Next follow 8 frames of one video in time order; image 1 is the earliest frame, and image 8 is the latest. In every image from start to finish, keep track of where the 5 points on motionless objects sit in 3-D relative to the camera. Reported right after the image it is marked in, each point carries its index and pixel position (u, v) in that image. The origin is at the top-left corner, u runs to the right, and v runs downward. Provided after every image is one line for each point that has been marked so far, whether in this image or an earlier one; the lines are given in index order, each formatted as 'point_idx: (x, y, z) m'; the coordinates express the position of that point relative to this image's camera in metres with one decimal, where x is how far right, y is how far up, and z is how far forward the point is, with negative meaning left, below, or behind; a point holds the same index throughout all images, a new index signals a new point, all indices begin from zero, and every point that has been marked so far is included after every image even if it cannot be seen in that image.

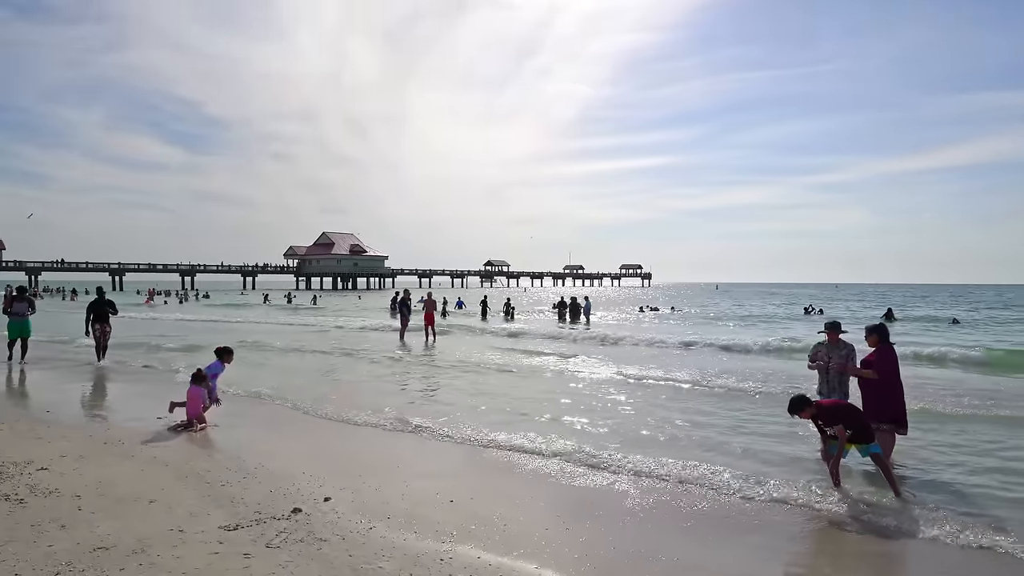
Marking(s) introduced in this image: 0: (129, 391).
0: (-5.4, -1.5, +8.9) m
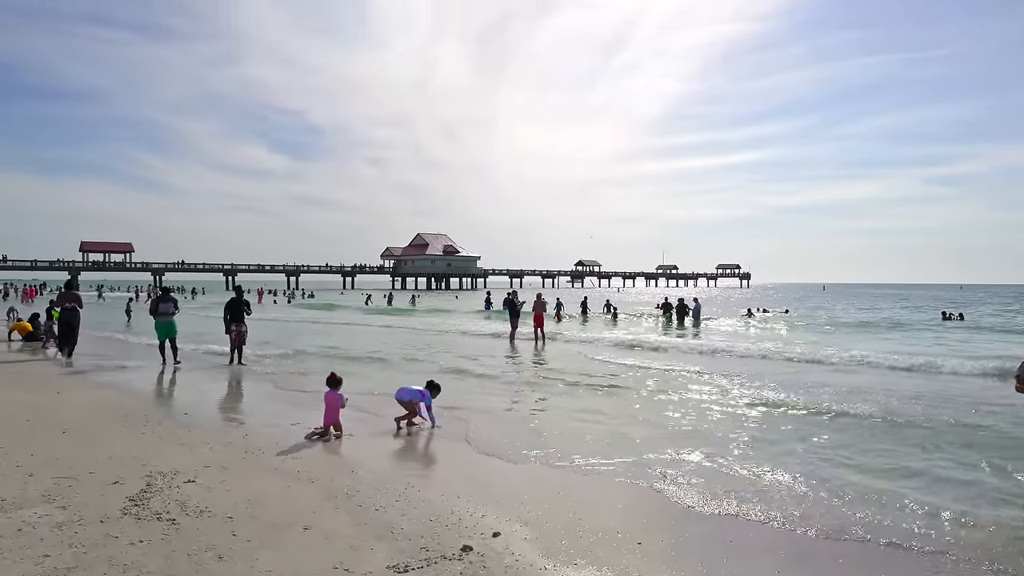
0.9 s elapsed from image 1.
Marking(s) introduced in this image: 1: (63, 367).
0: (-3.5, -1.5, +8.8) m
1: (-7.6, -1.3, +10.8) m
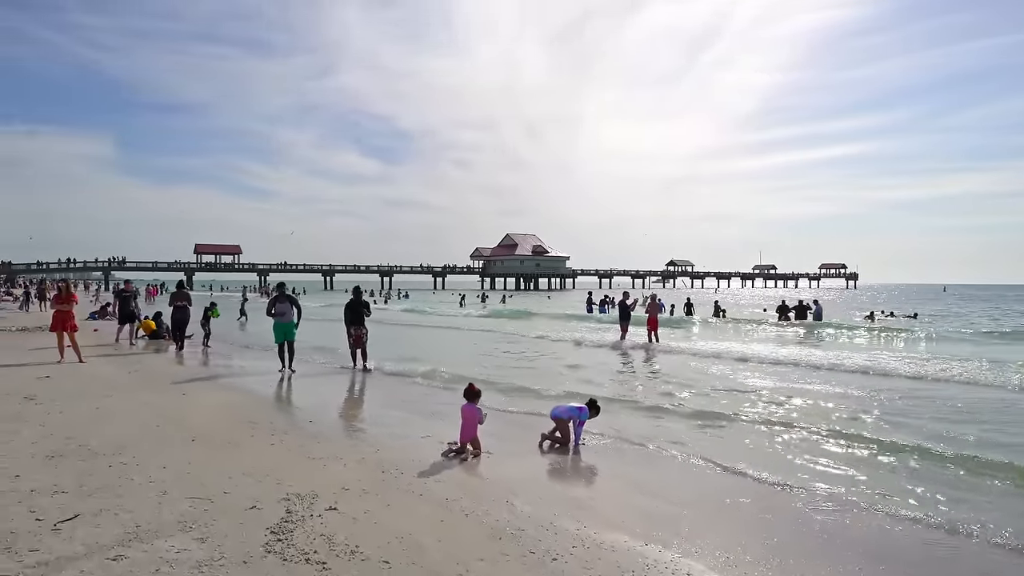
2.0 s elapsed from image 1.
0: (-1.7, -1.5, +8.3) m
1: (-5.5, -1.3, +10.8) m
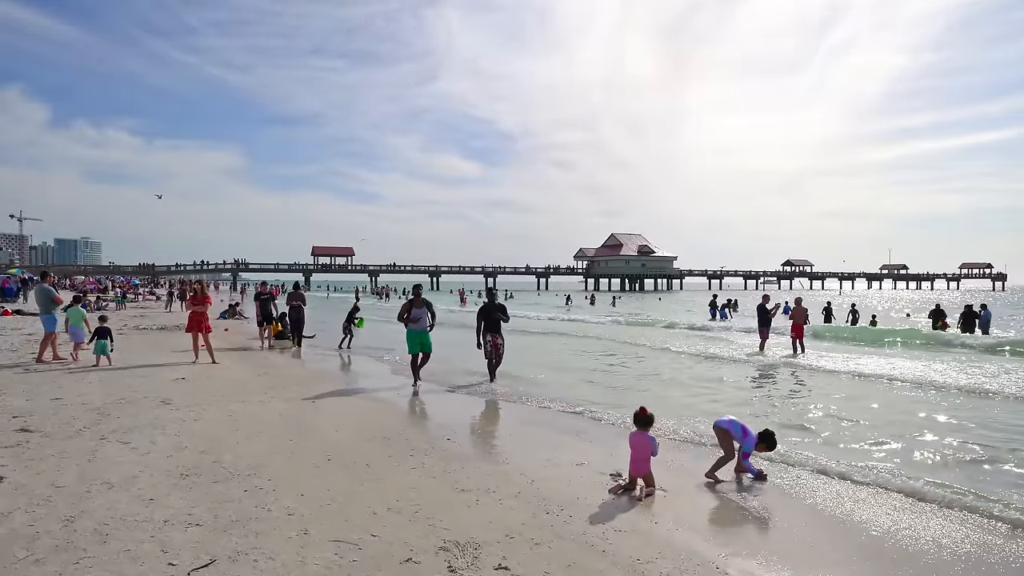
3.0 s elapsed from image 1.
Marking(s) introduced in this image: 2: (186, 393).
0: (+0.1, -1.5, +7.6) m
1: (-3.3, -1.4, +10.6) m
2: (-4.2, -1.3, +8.1) m
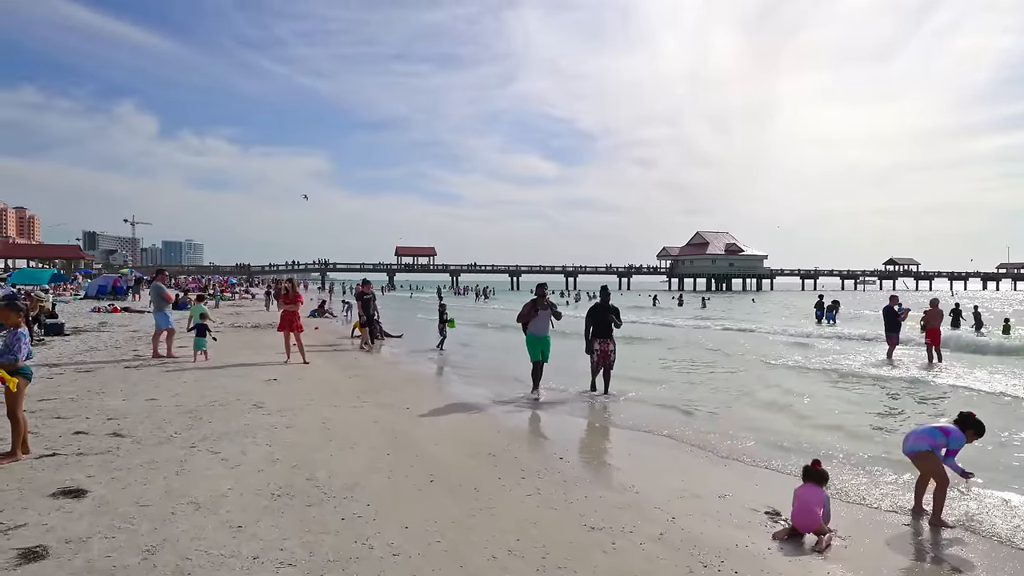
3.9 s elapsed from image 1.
0: (+1.2, -1.5, +6.7) m
1: (-1.7, -1.4, +10.1) m
2: (-2.9, -1.3, +7.8) m
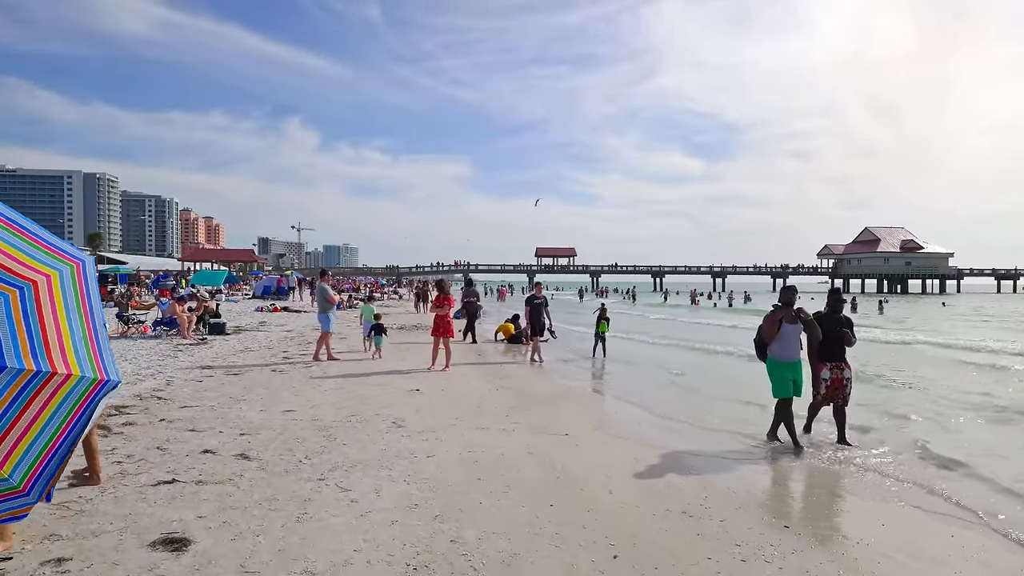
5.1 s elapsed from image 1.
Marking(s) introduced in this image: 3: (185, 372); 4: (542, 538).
0: (+2.8, -1.5, +5.0) m
1: (+0.6, -1.4, +8.9) m
2: (-1.0, -1.3, +6.9) m
3: (-4.6, -1.2, +8.9) m
4: (+0.2, -1.4, +3.6) m
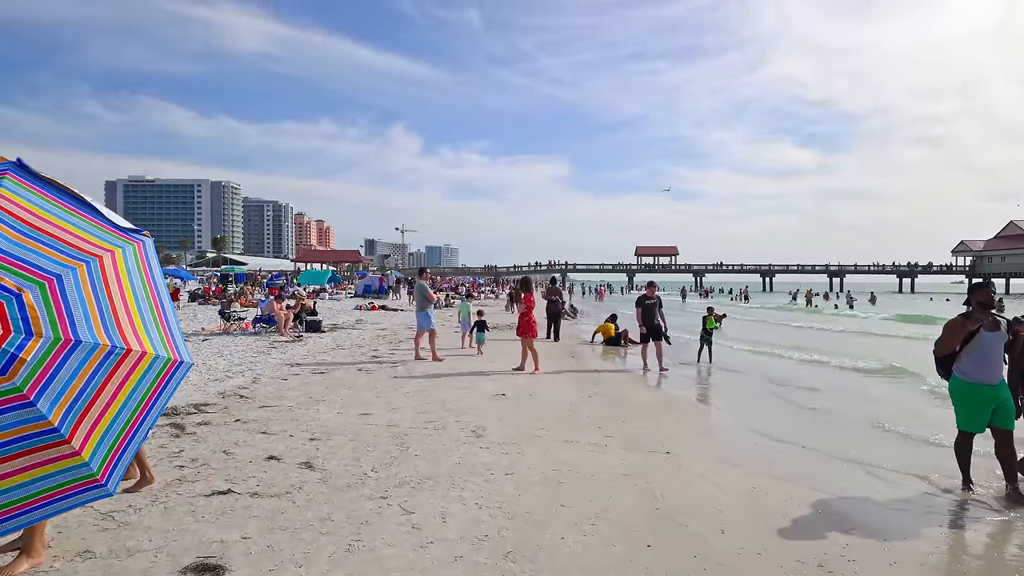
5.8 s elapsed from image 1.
0: (+3.3, -1.5, +3.8) m
1: (+1.8, -1.3, +8.1) m
2: (-0.1, -1.3, +6.3) m
3: (-3.3, -1.1, +8.8) m
4: (+0.6, -1.4, +2.9) m
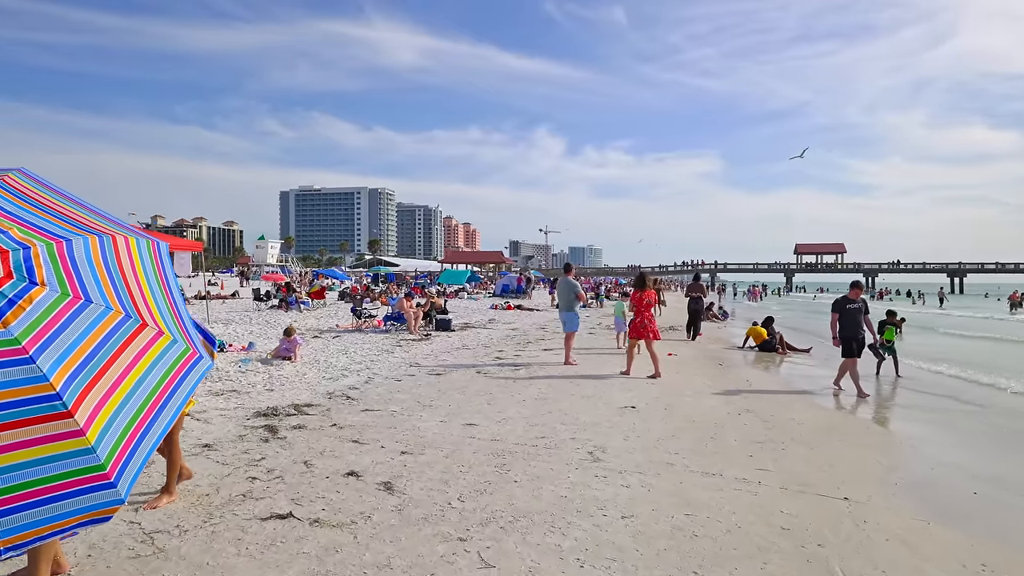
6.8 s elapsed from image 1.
0: (+3.8, -1.4, +2.1) m
1: (+3.2, -1.3, +6.6) m
2: (+1.0, -1.2, +5.3) m
3: (-1.6, -1.1, +8.5) m
4: (+0.8, -1.3, +1.8) m
